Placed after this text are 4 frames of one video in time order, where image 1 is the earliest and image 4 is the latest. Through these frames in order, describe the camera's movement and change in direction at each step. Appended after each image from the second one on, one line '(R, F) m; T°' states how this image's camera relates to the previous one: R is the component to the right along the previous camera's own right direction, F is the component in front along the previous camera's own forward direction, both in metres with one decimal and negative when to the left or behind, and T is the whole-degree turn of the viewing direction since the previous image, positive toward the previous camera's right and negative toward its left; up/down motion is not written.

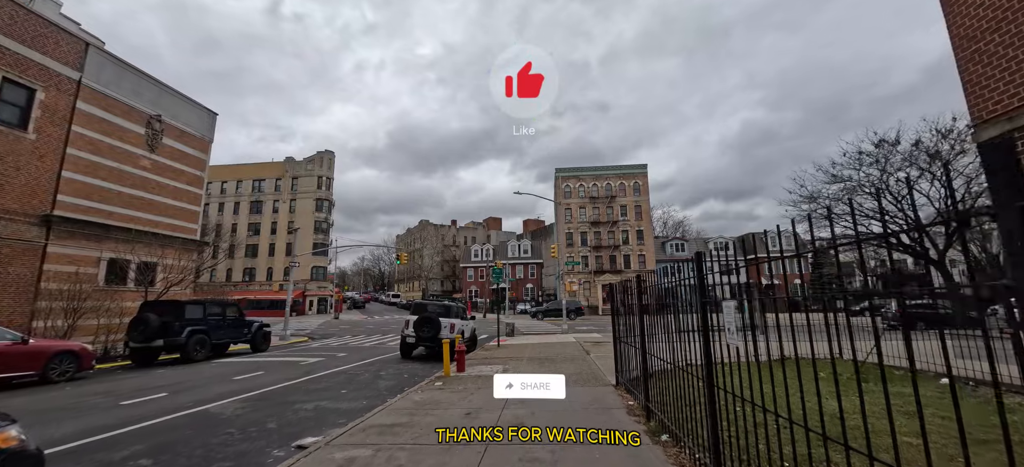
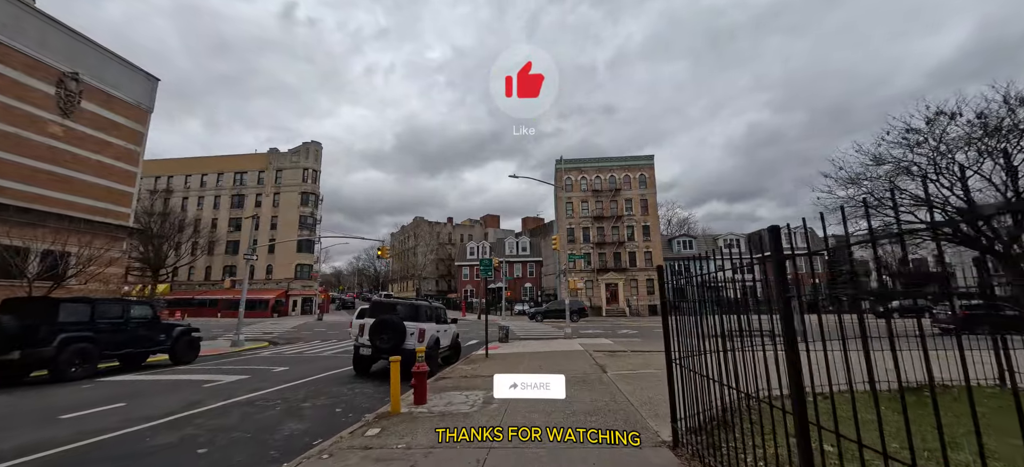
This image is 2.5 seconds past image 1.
(+0.2, +3.3) m; 0°
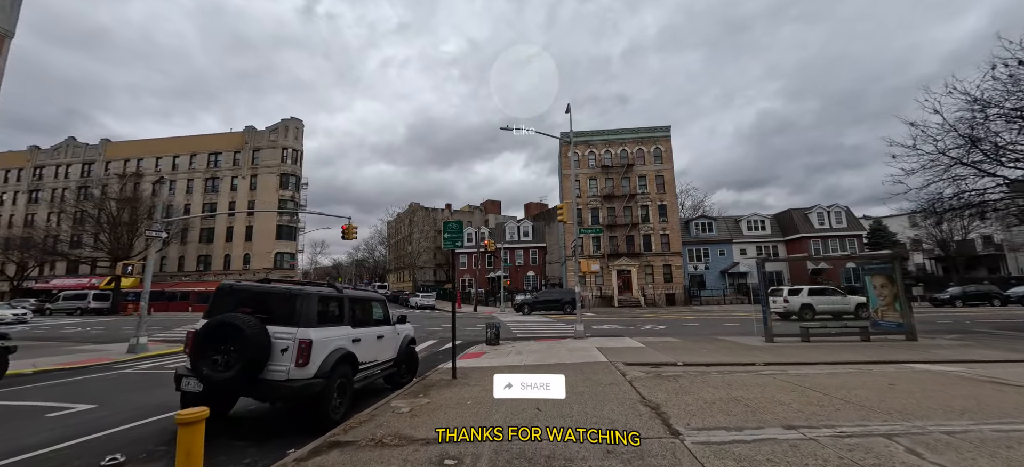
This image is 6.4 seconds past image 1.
(+0.5, +4.9) m; -1°
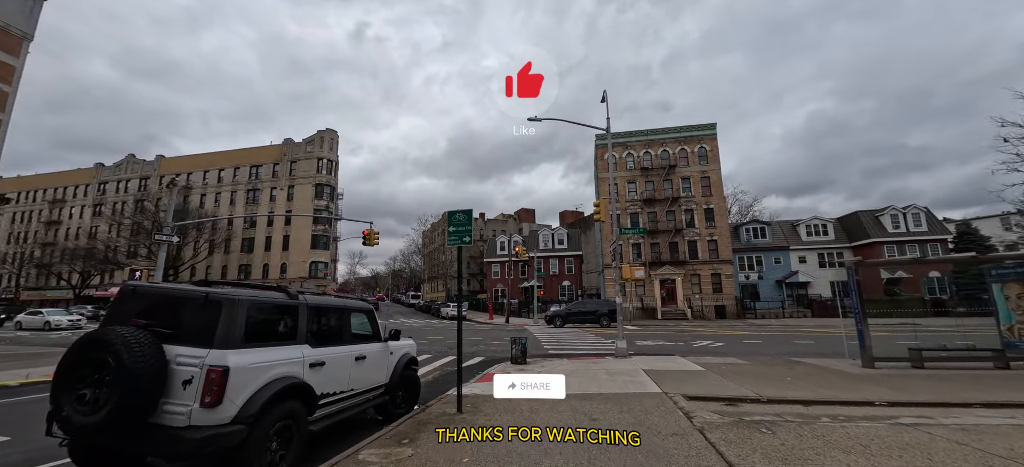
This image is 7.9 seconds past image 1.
(+0.2, +1.8) m; -5°
